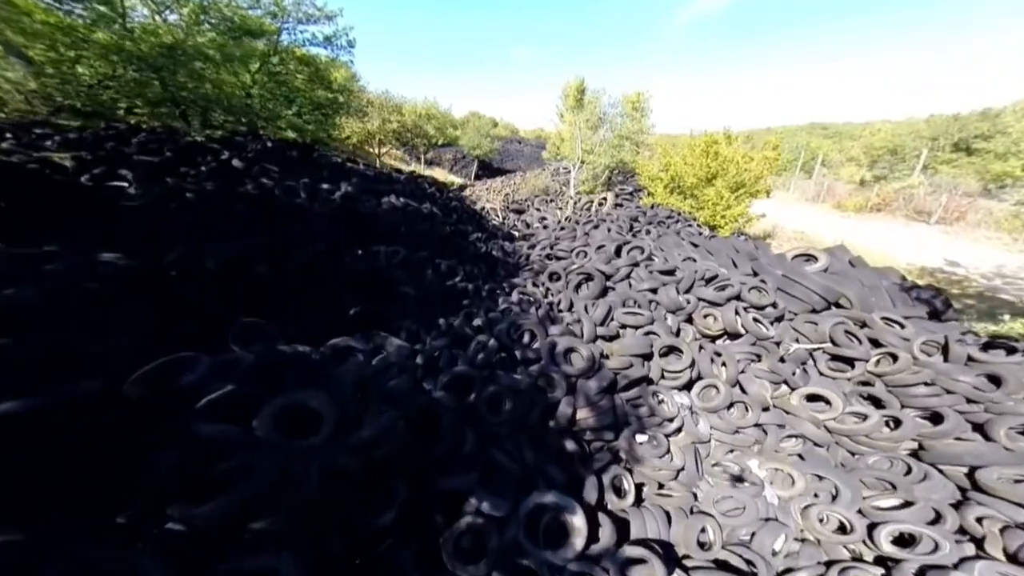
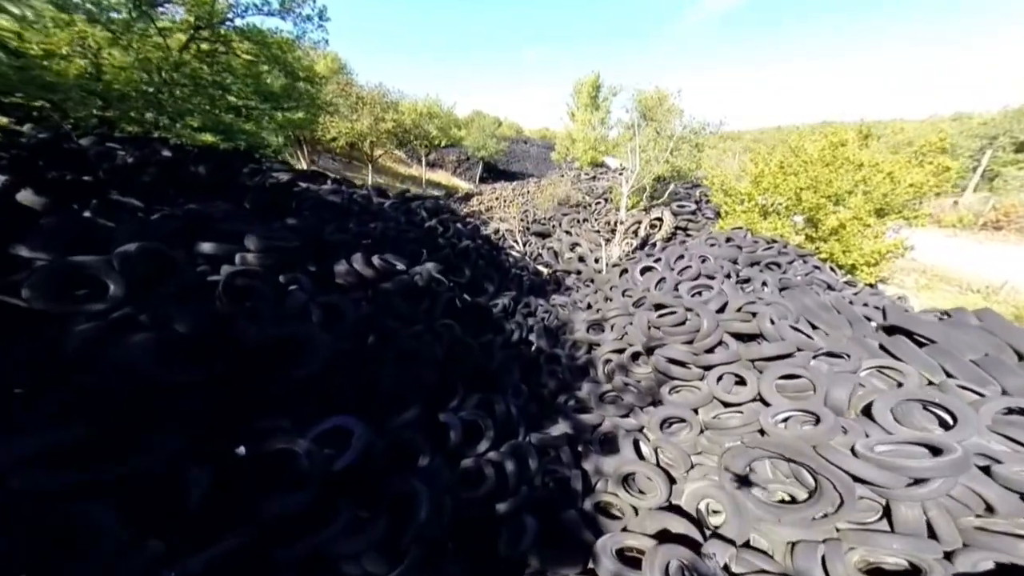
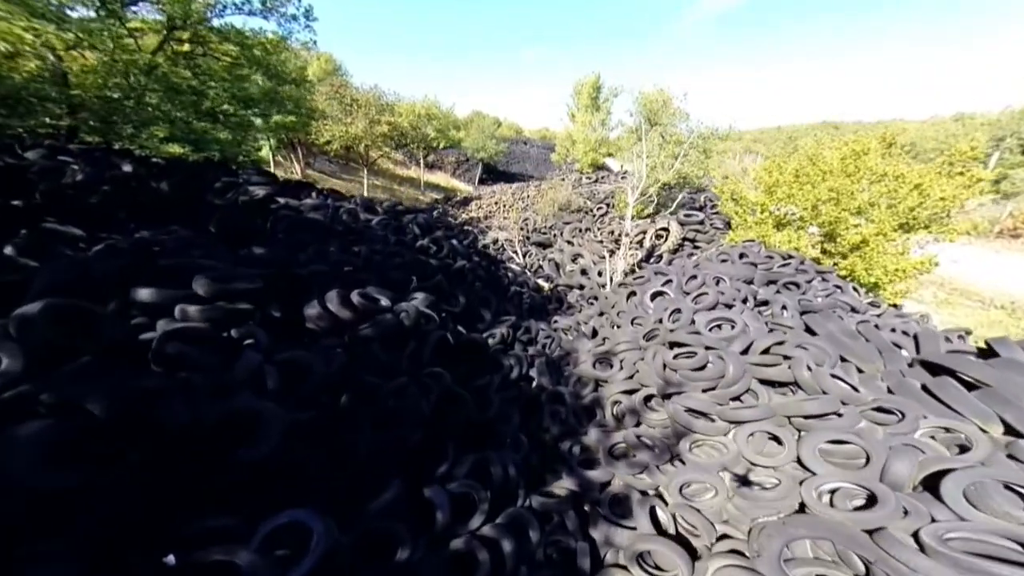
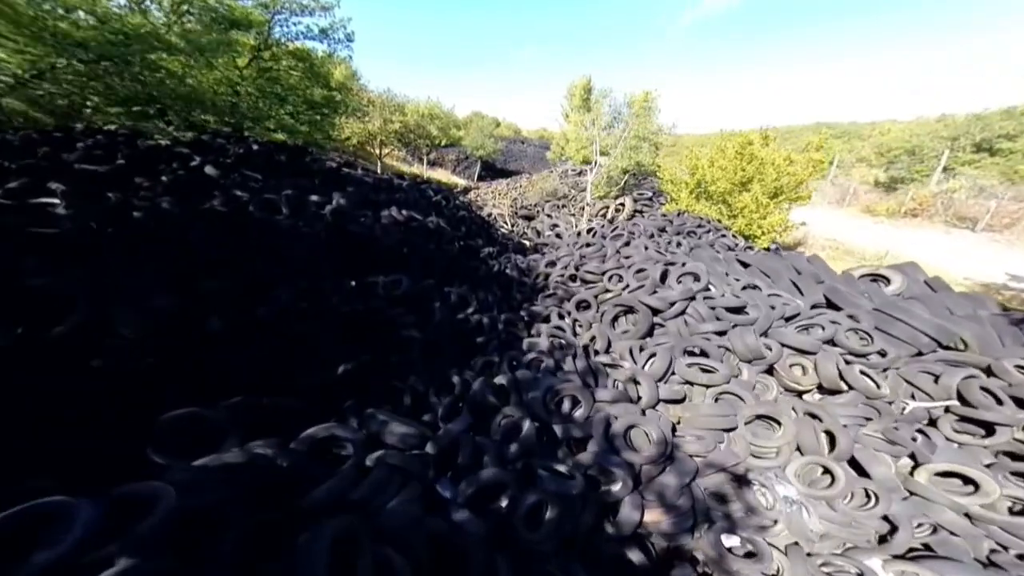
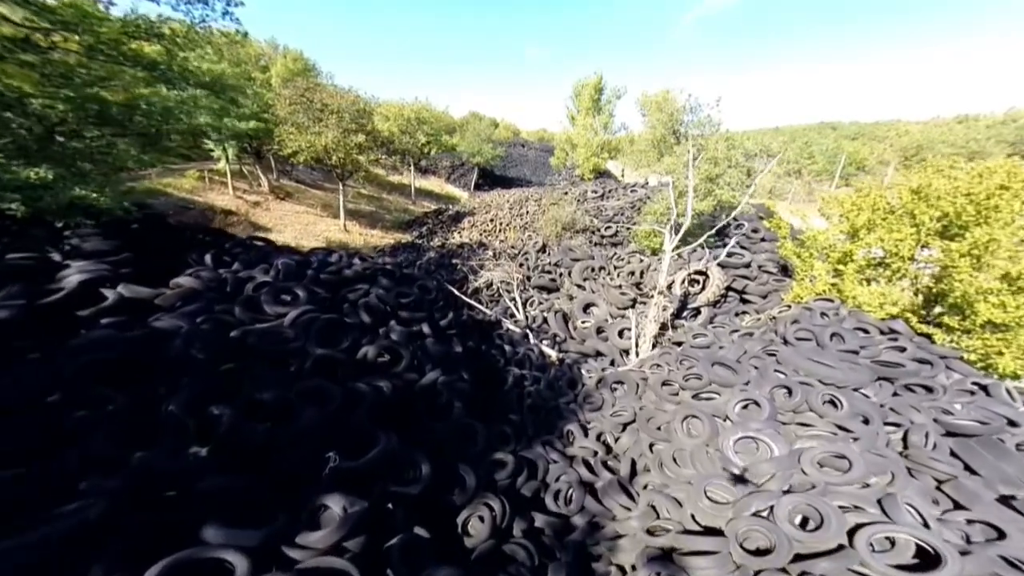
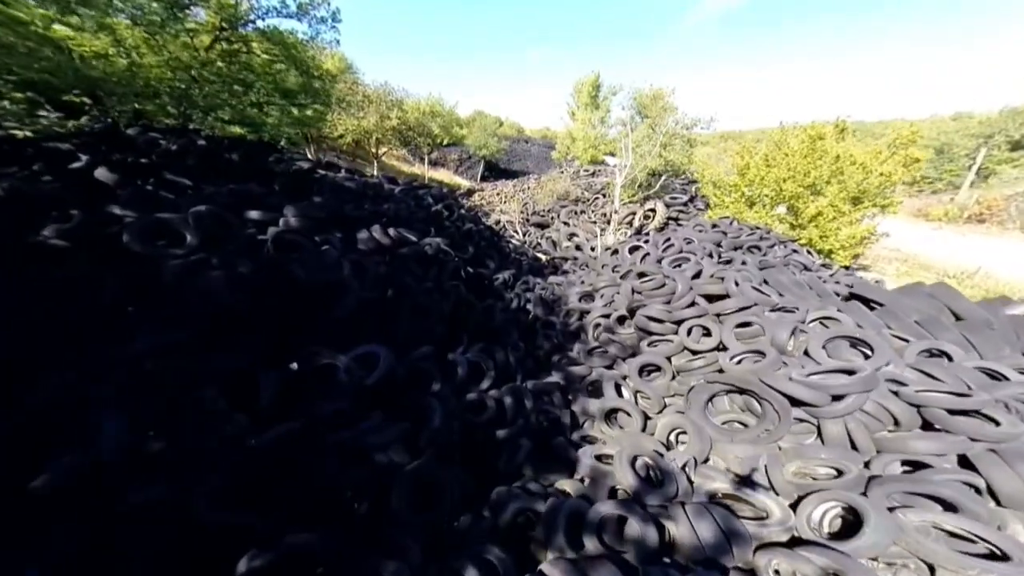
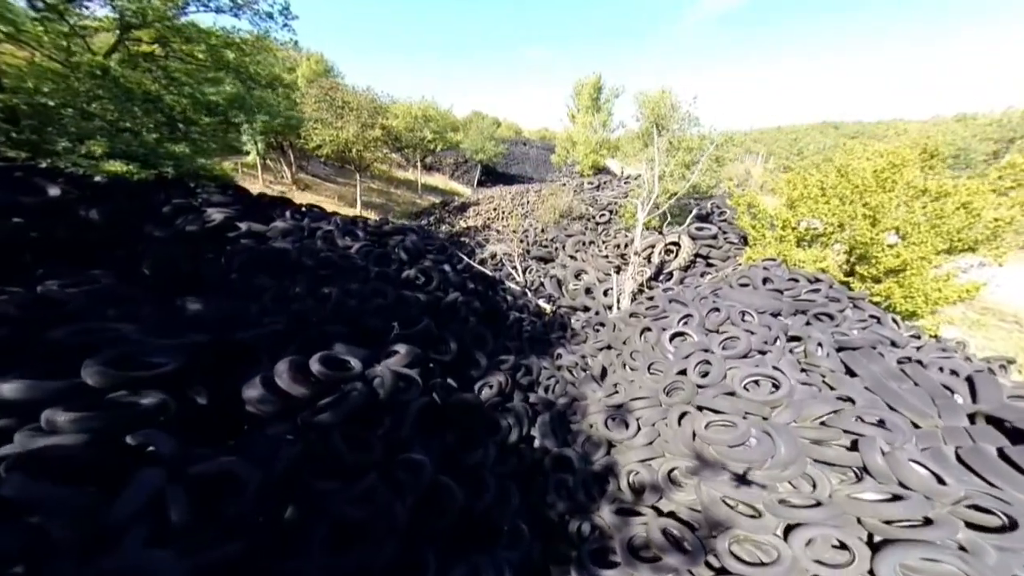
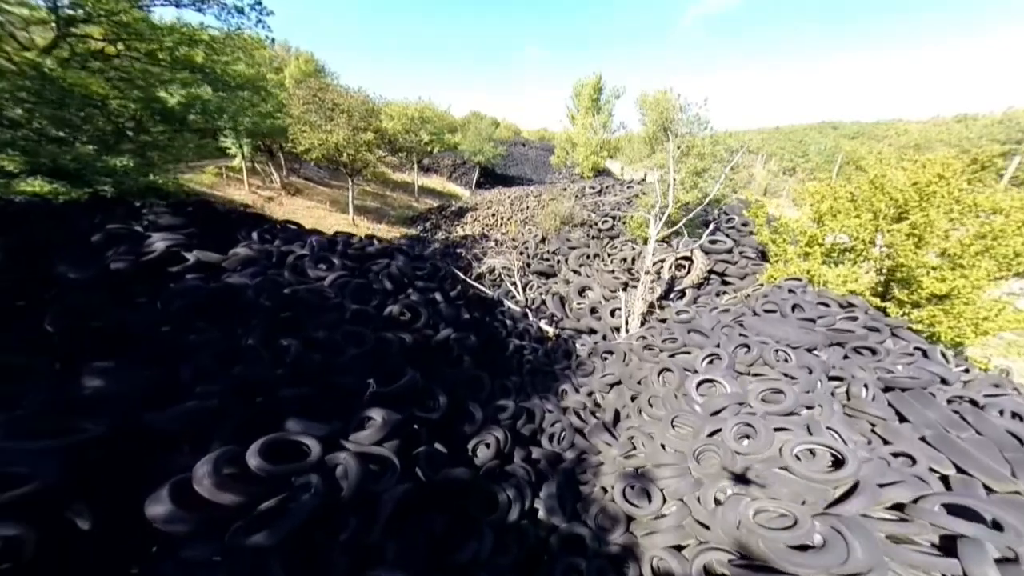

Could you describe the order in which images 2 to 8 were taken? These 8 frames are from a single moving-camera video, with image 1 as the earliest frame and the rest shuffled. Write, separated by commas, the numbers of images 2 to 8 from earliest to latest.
4, 6, 2, 3, 7, 8, 5
